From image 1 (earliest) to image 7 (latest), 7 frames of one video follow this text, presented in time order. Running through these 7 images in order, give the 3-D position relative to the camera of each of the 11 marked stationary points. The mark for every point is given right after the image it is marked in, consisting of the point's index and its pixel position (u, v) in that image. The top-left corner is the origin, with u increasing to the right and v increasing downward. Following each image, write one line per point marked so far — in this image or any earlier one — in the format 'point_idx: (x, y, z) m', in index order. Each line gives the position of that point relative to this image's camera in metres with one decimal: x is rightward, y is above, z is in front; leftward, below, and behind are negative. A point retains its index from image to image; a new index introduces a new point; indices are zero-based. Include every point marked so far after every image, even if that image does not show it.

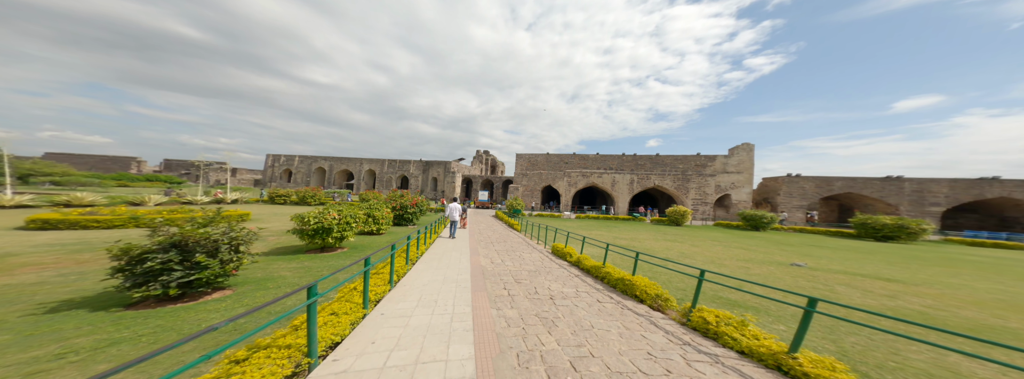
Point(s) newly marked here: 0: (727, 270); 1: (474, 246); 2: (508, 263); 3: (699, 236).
0: (+5.5, -2.1, +6.3) m
1: (-1.4, -2.2, +9.6) m
2: (-0.1, -2.1, +6.9) m
3: (+10.3, -2.5, +13.3) m
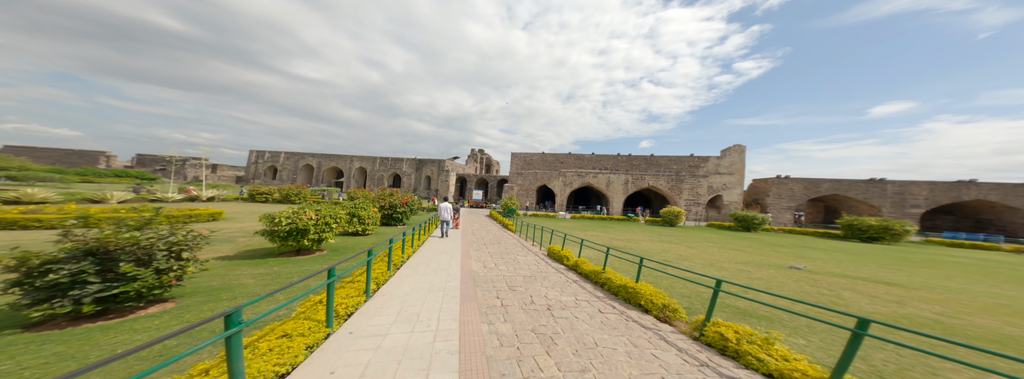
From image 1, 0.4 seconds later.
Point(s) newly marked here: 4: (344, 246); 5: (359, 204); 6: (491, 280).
0: (+5.3, -2.1, +6.1) m
1: (-1.7, -2.1, +9.2) m
2: (-0.3, -2.1, +6.5) m
3: (+9.9, -2.6, +13.3) m
4: (-5.8, -2.0, +8.5) m
5: (-6.6, -0.7, +10.7) m
6: (-0.4, -2.0, +5.3) m
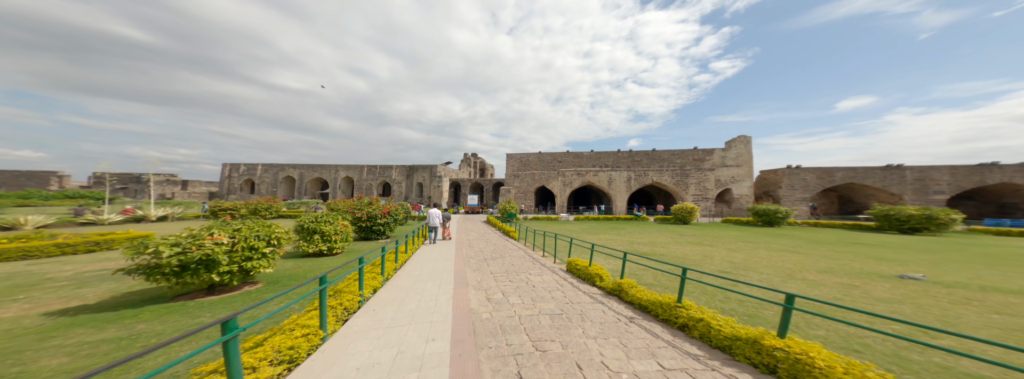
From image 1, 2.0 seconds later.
0: (+5.6, -1.8, +4.3) m
1: (-1.5, -2.2, +7.2) m
2: (0.0, -2.0, +4.5) m
3: (+9.9, -2.2, +11.6) m
4: (-5.6, -2.2, +6.4) m
5: (-6.6, -1.0, +8.5) m
6: (-0.1, -1.9, +3.3) m
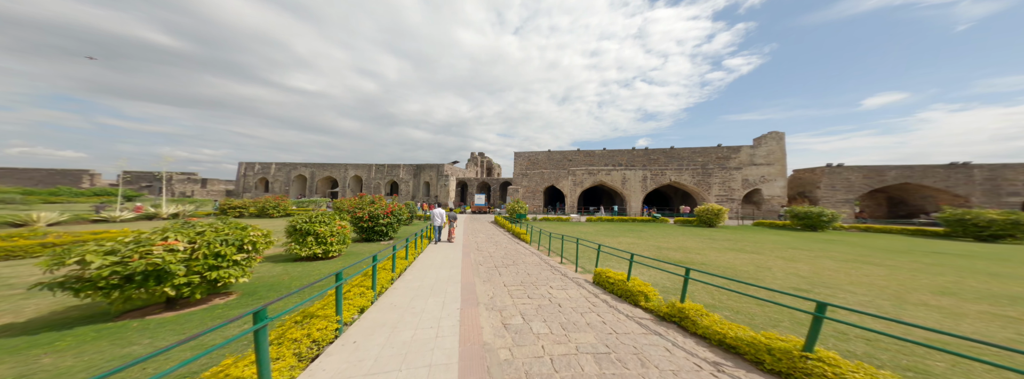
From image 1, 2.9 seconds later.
0: (+5.9, -1.7, +3.1) m
1: (-1.1, -2.1, +6.2) m
2: (+0.3, -1.9, +3.5) m
3: (+10.5, -2.2, +10.3) m
4: (-5.2, -2.1, +5.5) m
5: (-6.1, -0.9, +7.7) m
6: (+0.2, -1.8, +2.3) m
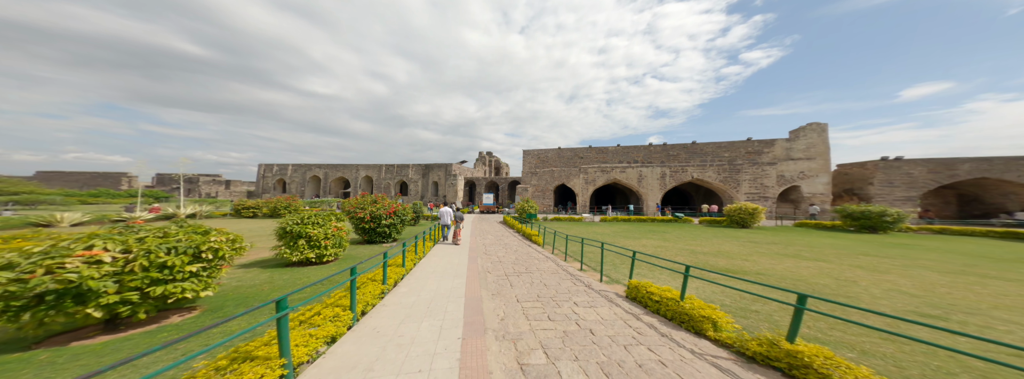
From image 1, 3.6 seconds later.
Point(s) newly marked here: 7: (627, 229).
0: (+6.1, -1.6, +1.8) m
1: (-0.8, -2.0, +5.2) m
2: (+0.5, -1.8, +2.5) m
3: (+11.0, -2.0, +8.8) m
4: (-5.0, -2.0, +4.8) m
5: (-5.7, -0.8, +7.0) m
6: (+0.3, -1.7, +1.3) m
7: (+8.1, -2.8, +17.2) m
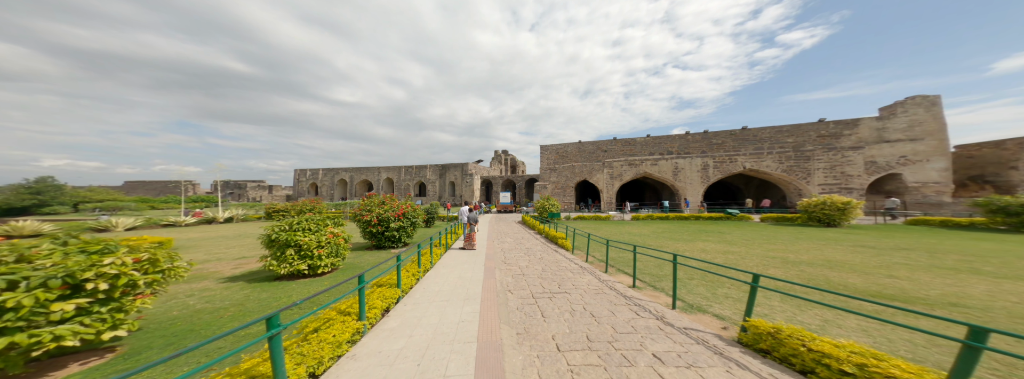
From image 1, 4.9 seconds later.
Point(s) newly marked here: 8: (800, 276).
0: (+6.3, -1.3, -0.4) m
1: (-0.2, -1.8, +3.6) m
2: (+0.8, -1.6, +0.8) m
3: (+11.8, -1.6, +6.1) m
4: (-4.4, -1.9, +3.6) m
5: (-5.0, -0.7, +5.9) m
6: (+0.5, -1.5, -0.4) m
7: (+9.7, -2.4, +14.7) m
8: (+6.5, -1.9, +5.5) m
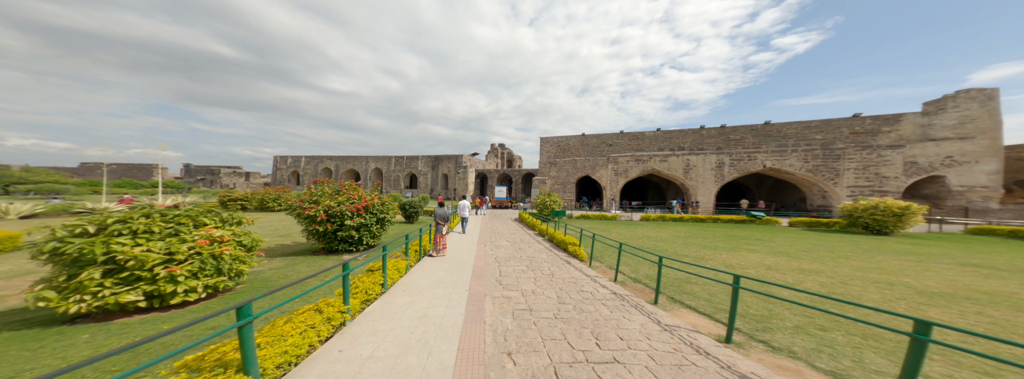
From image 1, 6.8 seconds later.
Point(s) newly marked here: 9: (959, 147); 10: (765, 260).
0: (+6.5, -1.2, -2.7) m
1: (-0.1, -1.5, +1.2) m
2: (+1.0, -1.4, -1.7) m
3: (+11.8, -1.6, +4.0) m
4: (-4.3, -1.5, +0.9) m
5: (-4.9, -0.3, +3.2) m
6: (+0.7, -1.3, -2.9) m
7: (+9.4, -2.2, +12.6) m
8: (+6.5, -1.8, +3.3) m
9: (+24.5, +2.3, +13.5) m
10: (+7.5, -2.1, +7.1) m
